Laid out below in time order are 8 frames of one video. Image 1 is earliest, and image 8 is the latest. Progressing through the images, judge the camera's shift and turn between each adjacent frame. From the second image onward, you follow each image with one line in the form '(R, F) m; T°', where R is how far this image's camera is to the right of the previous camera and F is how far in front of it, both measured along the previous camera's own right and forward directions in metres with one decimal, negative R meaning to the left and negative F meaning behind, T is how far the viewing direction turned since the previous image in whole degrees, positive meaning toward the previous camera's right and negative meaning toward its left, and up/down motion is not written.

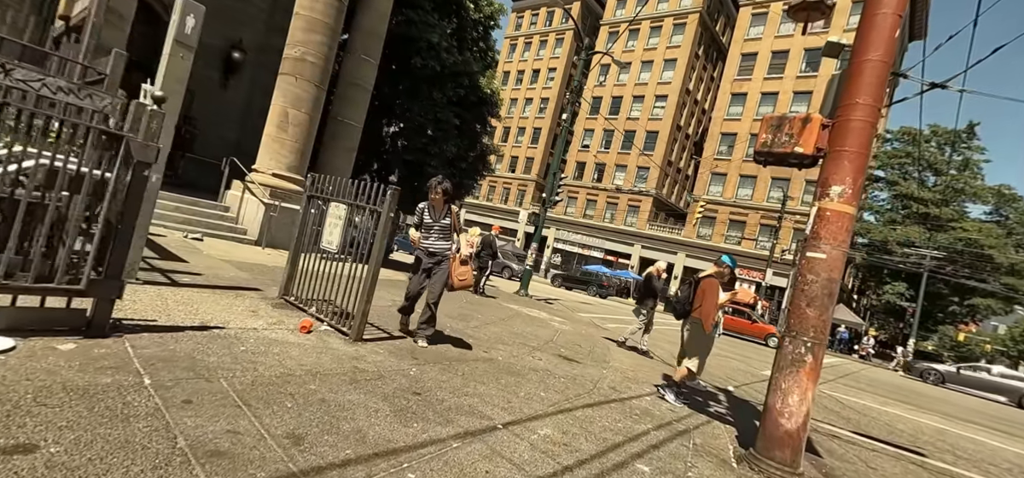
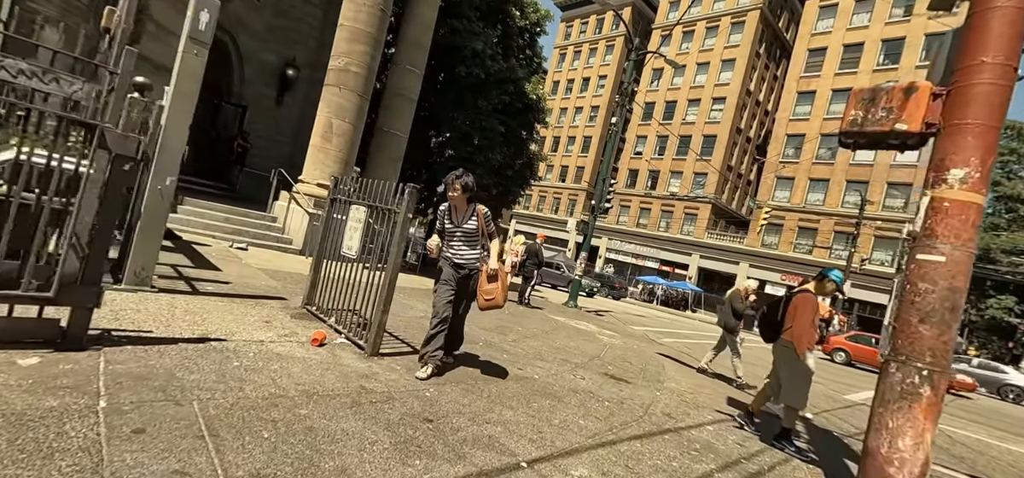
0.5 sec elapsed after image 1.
(+0.2, +0.5) m; -6°
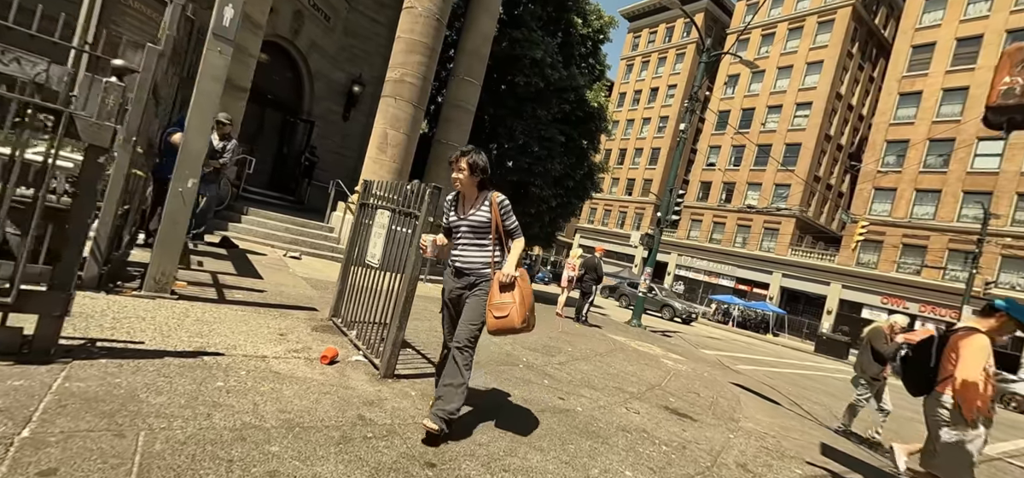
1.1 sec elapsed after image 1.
(+0.2, +0.6) m; -8°
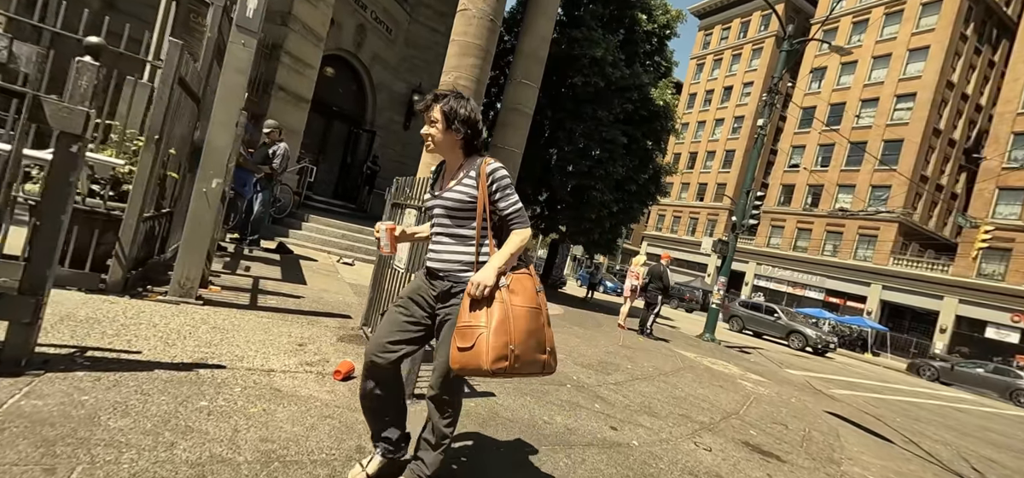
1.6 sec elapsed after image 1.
(+0.2, +0.5) m; -8°
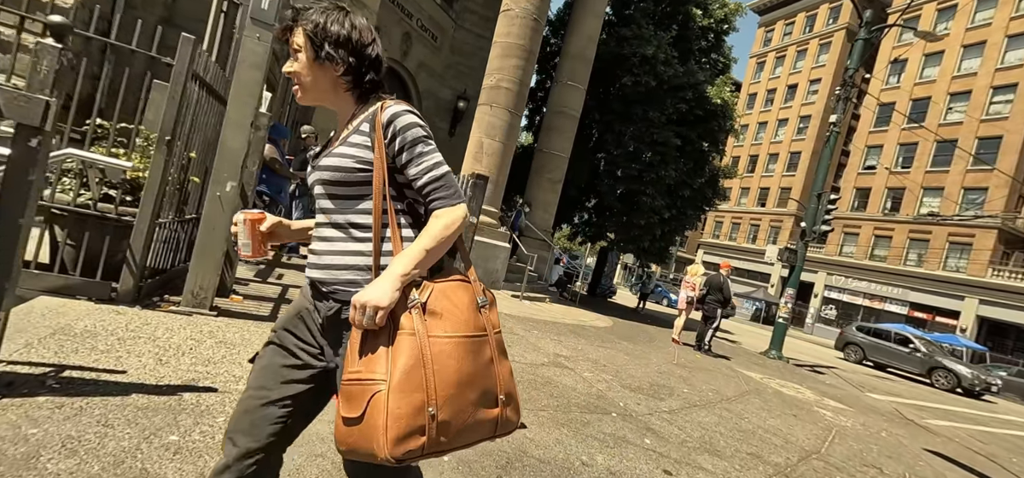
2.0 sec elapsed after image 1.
(+0.1, +0.5) m; -6°
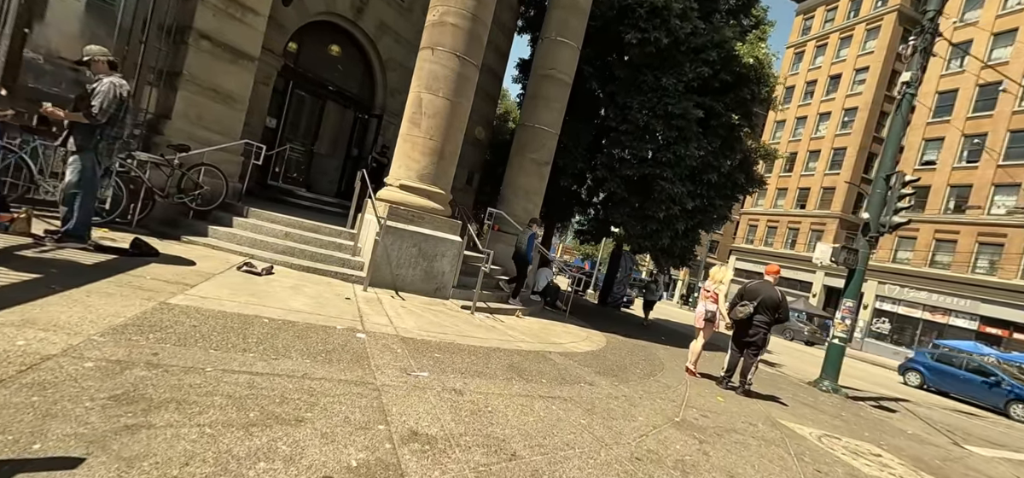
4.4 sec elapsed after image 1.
(+1.2, +2.7) m; -3°
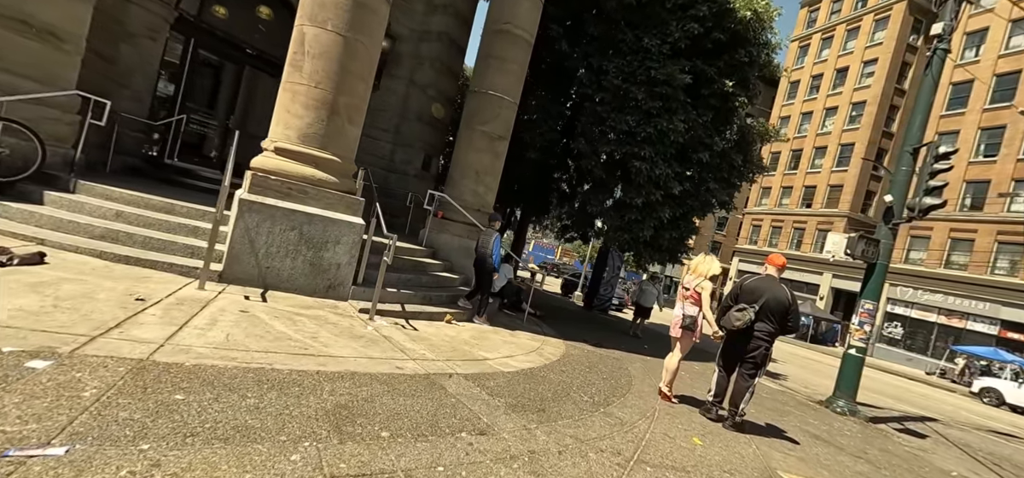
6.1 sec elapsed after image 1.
(+1.1, +1.9) m; -1°
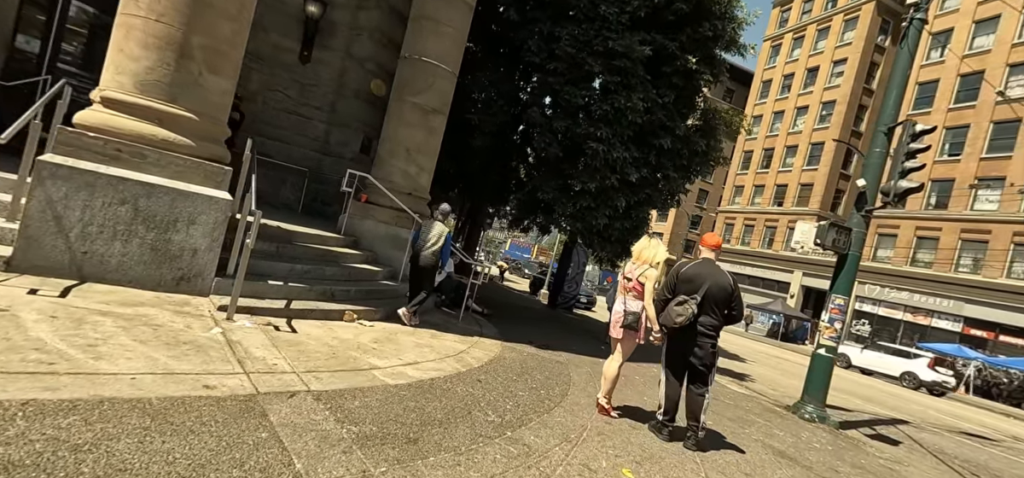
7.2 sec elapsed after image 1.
(+0.8, +1.1) m; +3°
